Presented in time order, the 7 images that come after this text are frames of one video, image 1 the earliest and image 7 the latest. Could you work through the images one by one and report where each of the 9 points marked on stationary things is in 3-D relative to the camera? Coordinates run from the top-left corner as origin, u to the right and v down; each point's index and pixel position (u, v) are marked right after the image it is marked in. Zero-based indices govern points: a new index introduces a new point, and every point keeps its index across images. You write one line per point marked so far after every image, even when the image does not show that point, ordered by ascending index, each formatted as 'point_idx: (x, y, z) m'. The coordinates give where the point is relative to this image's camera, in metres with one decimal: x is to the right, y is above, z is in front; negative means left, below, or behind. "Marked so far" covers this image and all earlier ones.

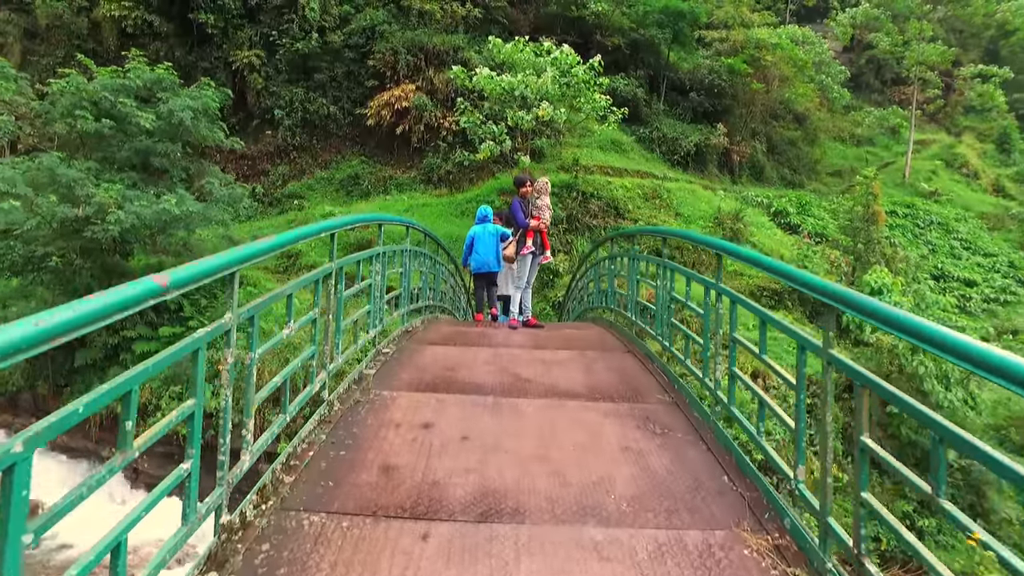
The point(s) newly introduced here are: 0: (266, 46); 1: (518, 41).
0: (-6.0, +5.9, +15.6) m
1: (+0.1, +4.2, +10.9) m
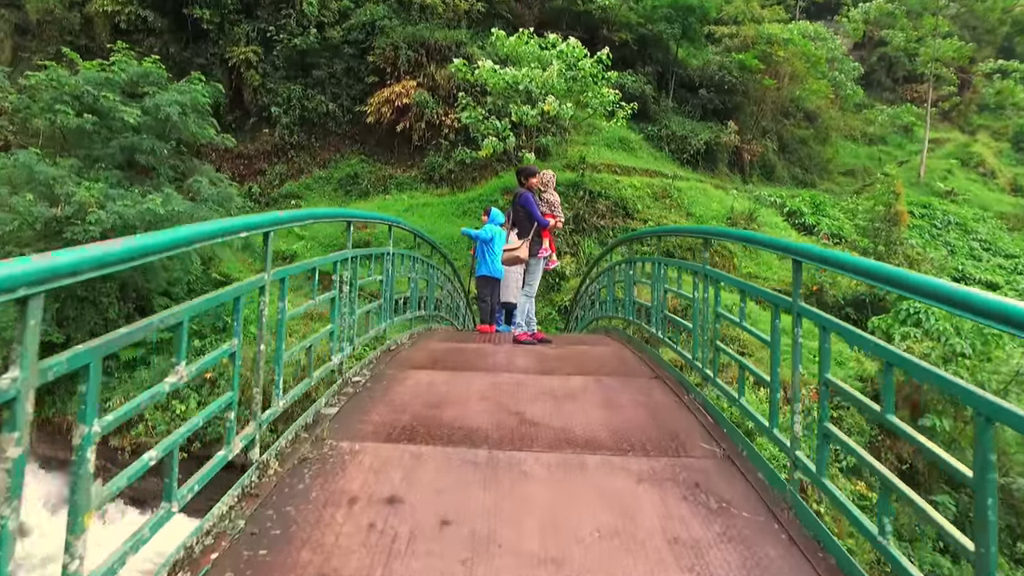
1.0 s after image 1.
0: (-5.9, +5.8, +15.1) m
1: (+0.2, +4.2, +10.4) m
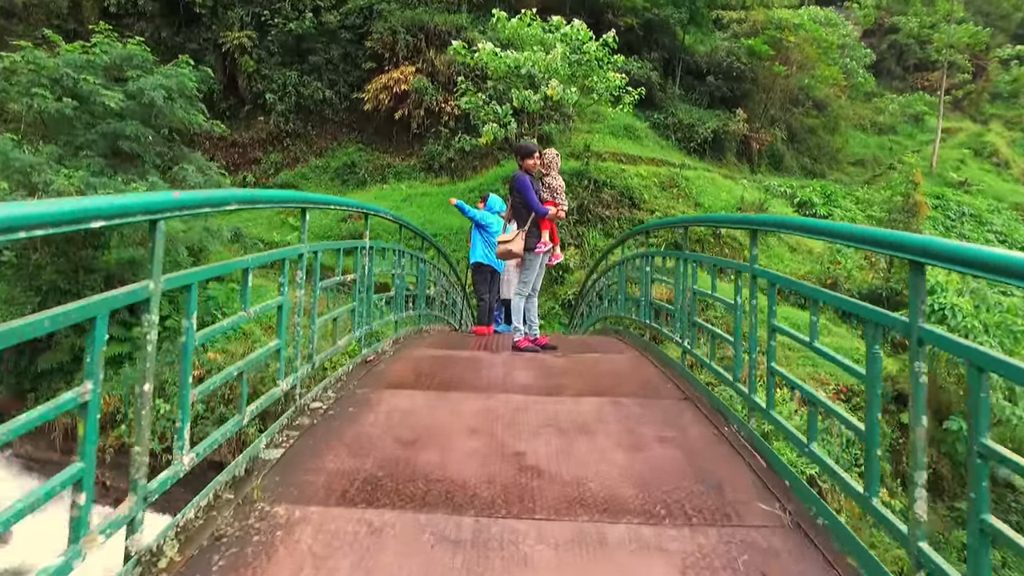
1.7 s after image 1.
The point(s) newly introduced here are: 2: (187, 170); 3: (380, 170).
0: (-5.8, +6.0, +14.7) m
1: (+0.2, +4.3, +10.0) m
2: (-4.4, +1.6, +8.6) m
3: (-2.8, +2.5, +13.7) m
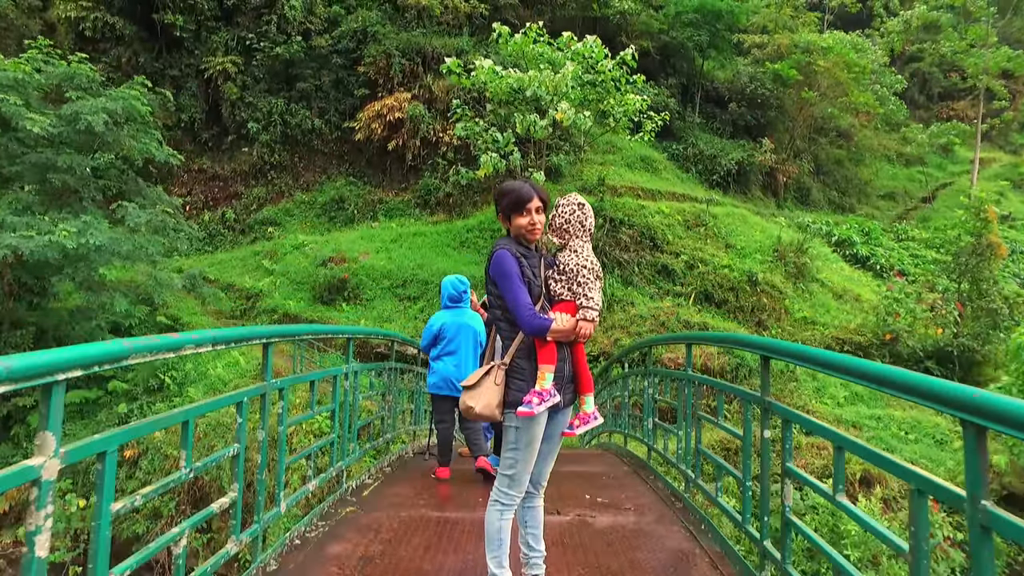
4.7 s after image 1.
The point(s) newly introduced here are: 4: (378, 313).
0: (-5.7, +5.0, +13.6) m
1: (+0.3, +3.5, +8.8) m
2: (-4.3, +0.9, +7.3) m
3: (-2.7, +1.6, +12.4) m
4: (-1.9, -0.3, +8.9) m
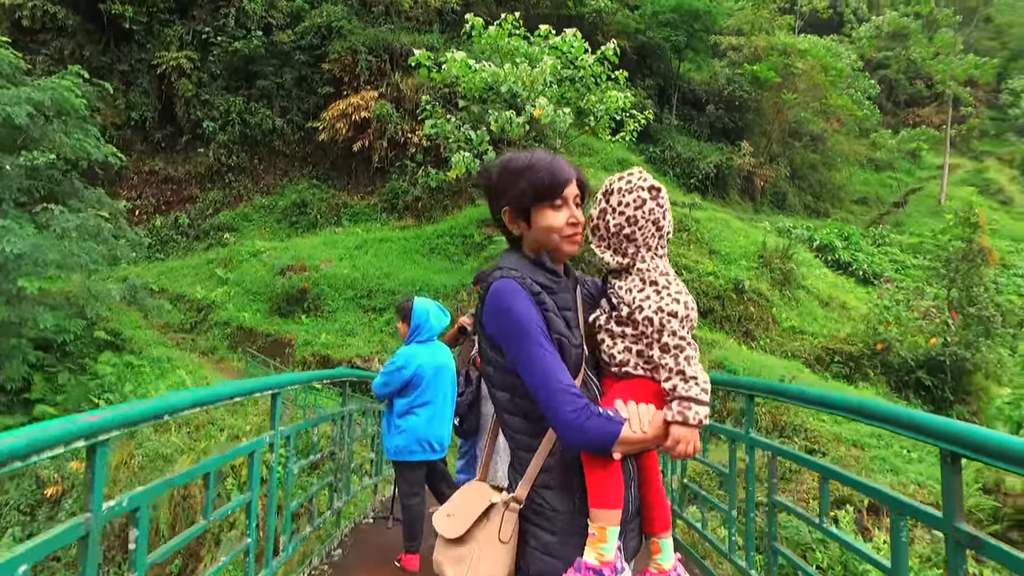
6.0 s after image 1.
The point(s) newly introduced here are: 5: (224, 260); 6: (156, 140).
0: (-6.3, +4.8, +12.8) m
1: (-0.1, +3.4, +8.3) m
2: (-4.6, +0.8, +6.6) m
3: (-3.2, +1.4, +11.7) m
4: (-2.2, -0.5, +8.2) m
5: (-4.5, +0.4, +10.2) m
6: (-7.2, +3.0, +13.0) m
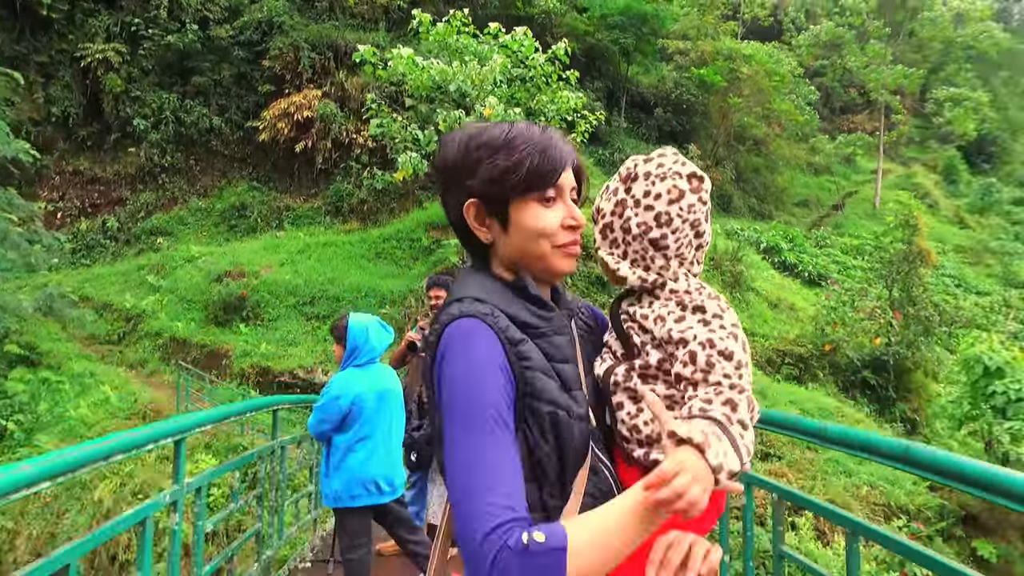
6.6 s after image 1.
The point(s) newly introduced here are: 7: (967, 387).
0: (-7.3, +4.7, +12.1) m
1: (-0.7, +3.4, +8.0) m
2: (-5.1, +0.7, +6.0) m
3: (-4.1, +1.3, +11.2) m
4: (-2.8, -0.6, +7.8) m
5: (-5.3, +0.3, +9.6) m
6: (-8.2, +2.9, +12.2) m
7: (+3.2, -0.7, +4.5) m
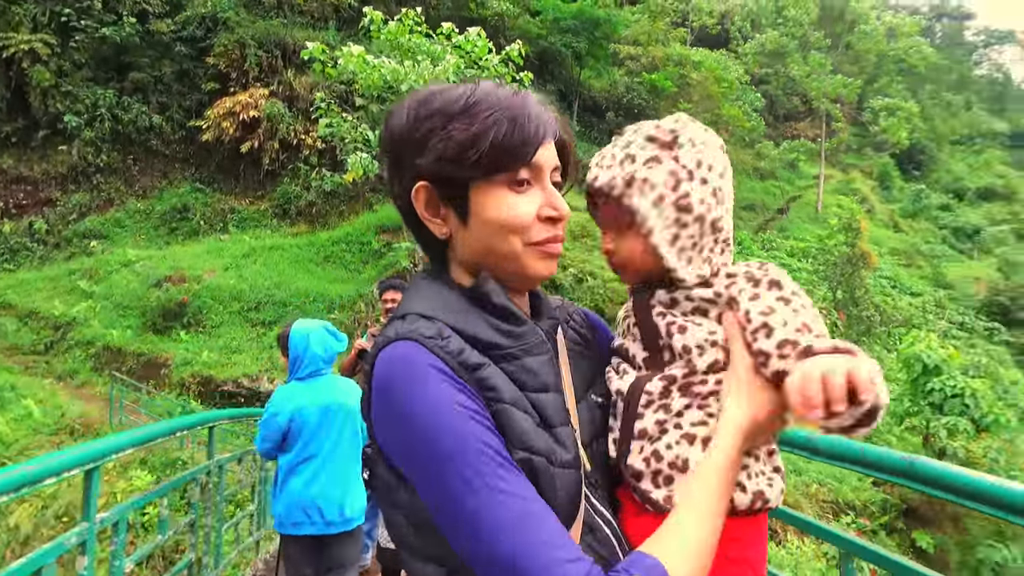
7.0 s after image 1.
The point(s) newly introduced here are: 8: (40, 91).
0: (-8.1, +4.6, +11.5) m
1: (-1.3, +3.3, +7.9) m
2: (-5.5, +0.6, +5.5) m
3: (-4.9, +1.2, +10.8) m
4: (-3.3, -0.6, +7.5) m
5: (-6.0, +0.2, +9.1) m
6: (-9.1, +2.7, +11.5) m
7: (+2.9, -0.7, +4.6) m
8: (-8.3, +3.4, +11.3) m
